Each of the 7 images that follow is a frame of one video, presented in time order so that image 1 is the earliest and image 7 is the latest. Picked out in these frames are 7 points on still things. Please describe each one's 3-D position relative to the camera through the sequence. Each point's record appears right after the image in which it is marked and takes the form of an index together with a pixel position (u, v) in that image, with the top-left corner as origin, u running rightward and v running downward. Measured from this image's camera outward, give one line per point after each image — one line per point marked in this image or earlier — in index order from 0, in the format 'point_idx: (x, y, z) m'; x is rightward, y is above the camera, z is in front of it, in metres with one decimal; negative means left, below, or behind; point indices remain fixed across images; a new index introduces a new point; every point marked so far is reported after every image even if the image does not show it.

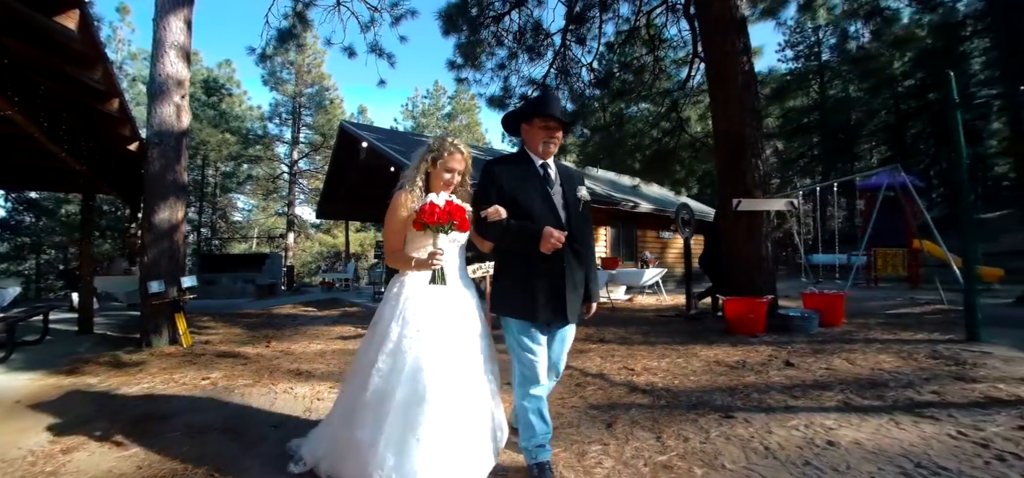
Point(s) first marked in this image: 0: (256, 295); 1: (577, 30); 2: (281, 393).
0: (-8.2, -1.8, +13.8) m
1: (+1.3, +4.1, +8.3) m
2: (-1.7, -1.1, +3.1) m
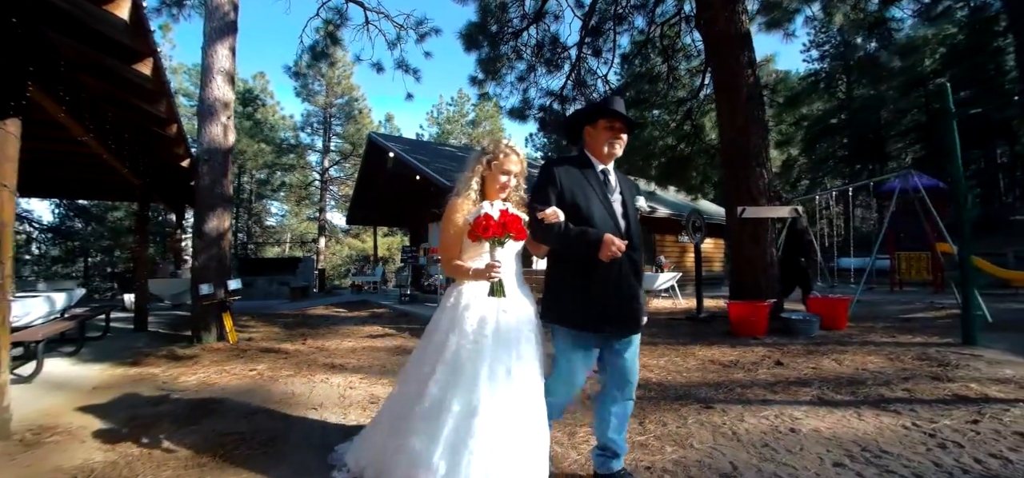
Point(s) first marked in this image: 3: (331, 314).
0: (-7.7, -2.0, +14.5) m
1: (+1.6, +4.0, +8.6) m
2: (-1.6, -1.2, +3.6) m
3: (-3.7, -1.5, +8.6) m
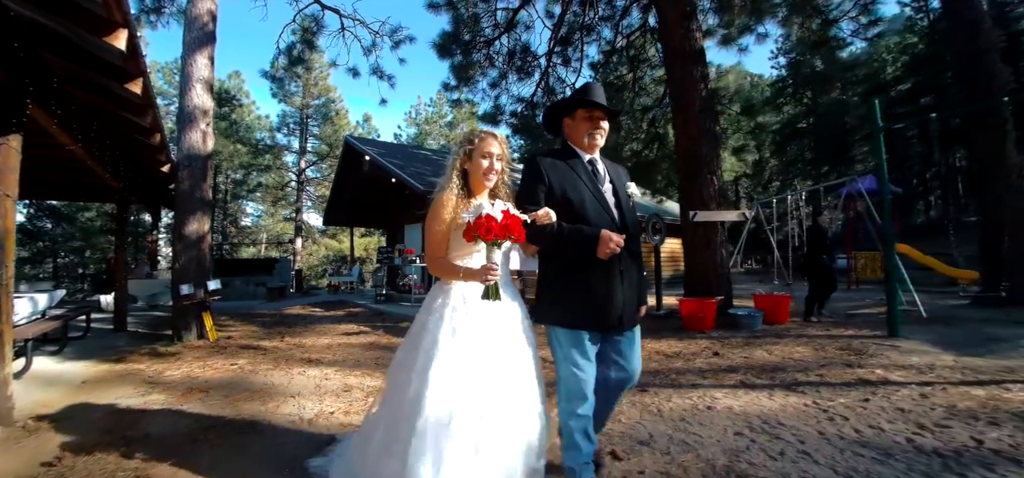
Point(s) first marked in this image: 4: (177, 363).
0: (-8.4, -2.0, +14.5) m
1: (+1.0, +4.0, +9.0) m
2: (-1.9, -1.2, +3.8) m
3: (-4.2, -1.5, +8.8) m
4: (-3.3, -1.2, +4.2) m
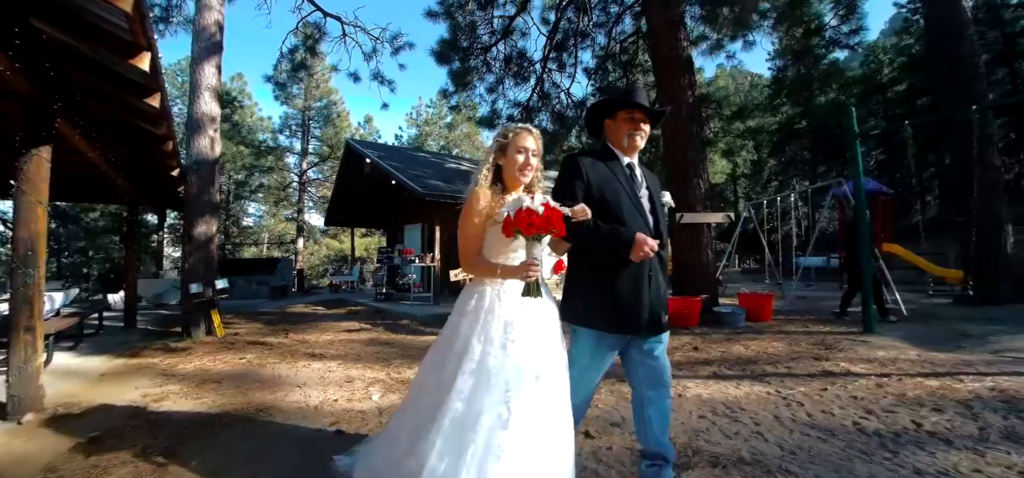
0: (-8.5, -2.0, +14.8) m
1: (+0.9, +3.9, +9.2) m
2: (-2.0, -1.2, +4.1) m
3: (-4.3, -1.5, +9.0) m
4: (-3.4, -1.2, +4.5) m
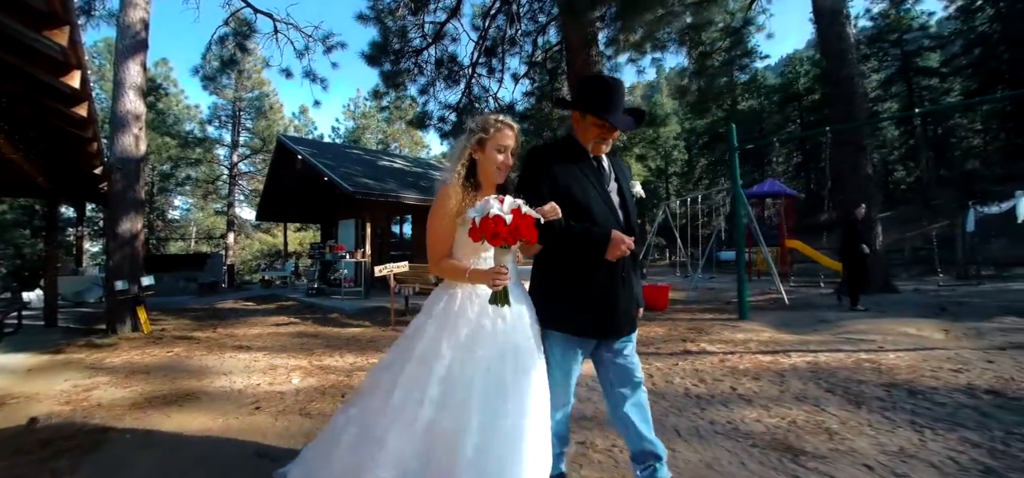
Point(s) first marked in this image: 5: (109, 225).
0: (-10.5, -1.8, +14.3) m
1: (-0.5, +4.0, +9.8) m
2: (-2.9, -1.2, +4.4) m
3: (-5.7, -1.5, +9.1) m
4: (-4.3, -1.2, +4.6) m
5: (-5.4, +0.2, +5.7) m
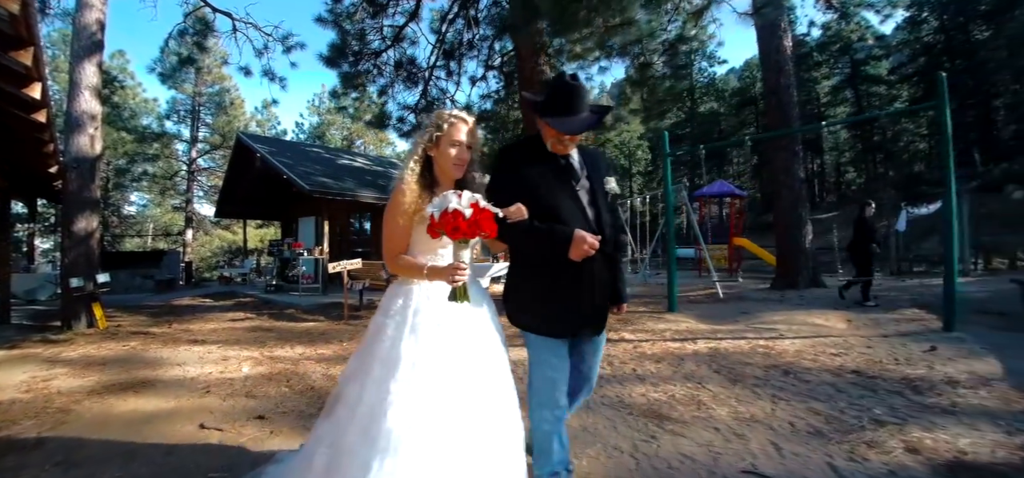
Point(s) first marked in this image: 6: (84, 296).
0: (-11.8, -1.6, +14.2) m
1: (-1.5, +4.1, +10.1) m
2: (-3.6, -1.2, +4.7) m
3: (-6.7, -1.4, +9.2) m
4: (-5.0, -1.2, +4.9) m
5: (-6.2, +0.2, +5.8) m
6: (-5.9, -0.8, +5.9) m
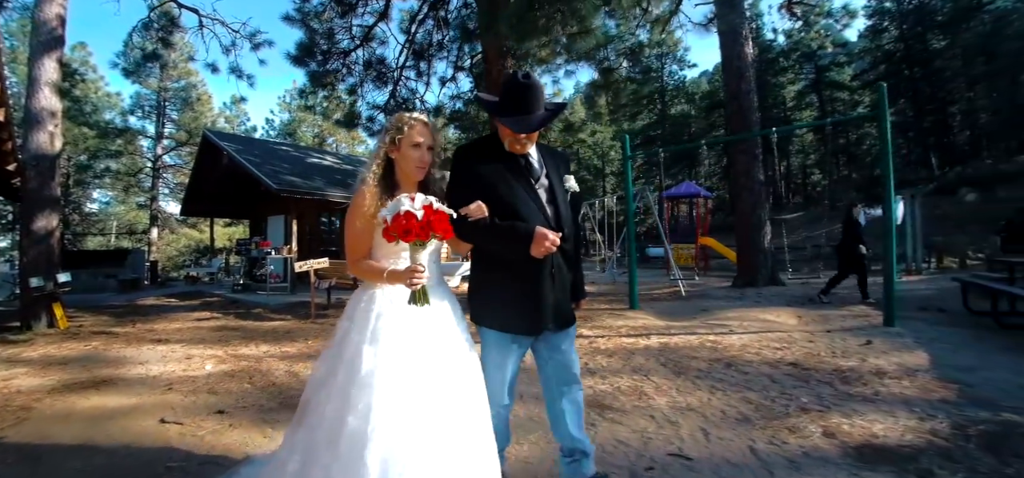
0: (-12.7, -1.5, +13.8) m
1: (-2.2, +4.1, +10.3) m
2: (-4.1, -1.2, +4.8) m
3: (-7.4, -1.4, +9.1) m
4: (-5.5, -1.2, +4.8) m
5: (-6.7, +0.2, +5.8) m
6: (-6.4, -0.8, +5.8) m
